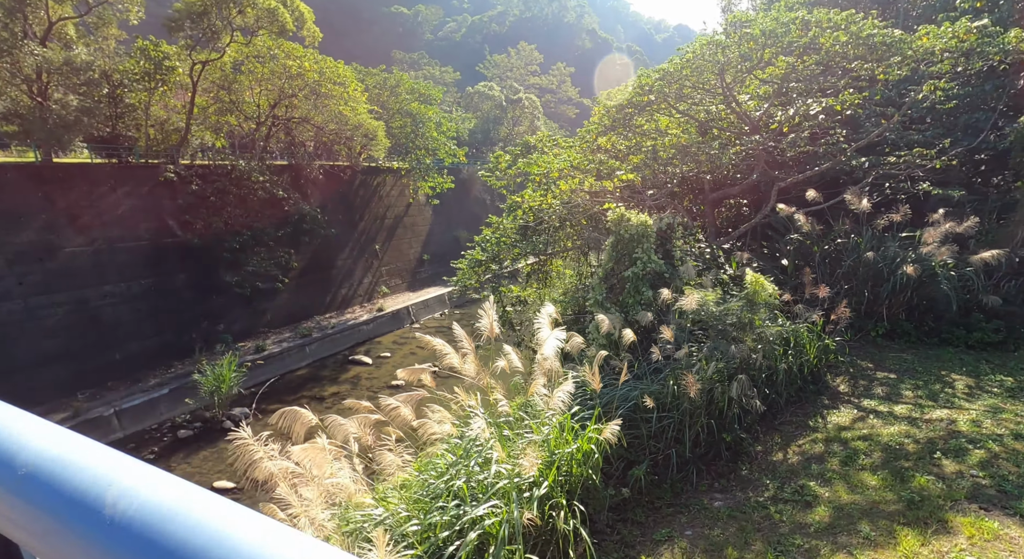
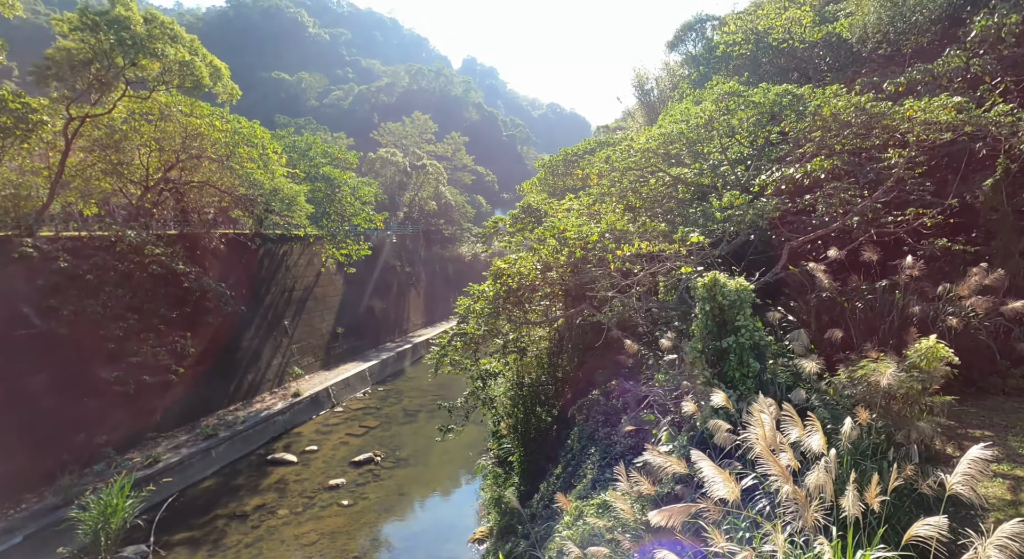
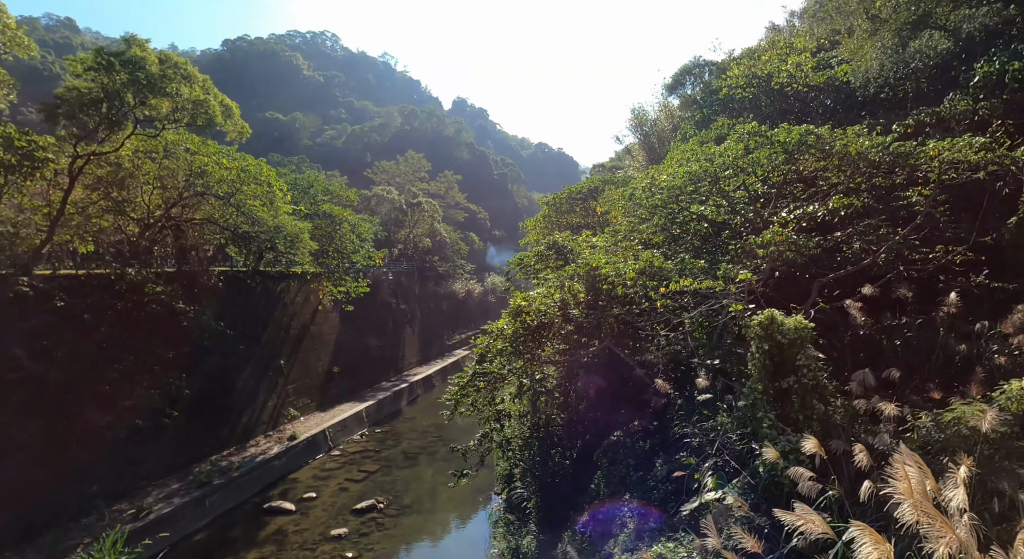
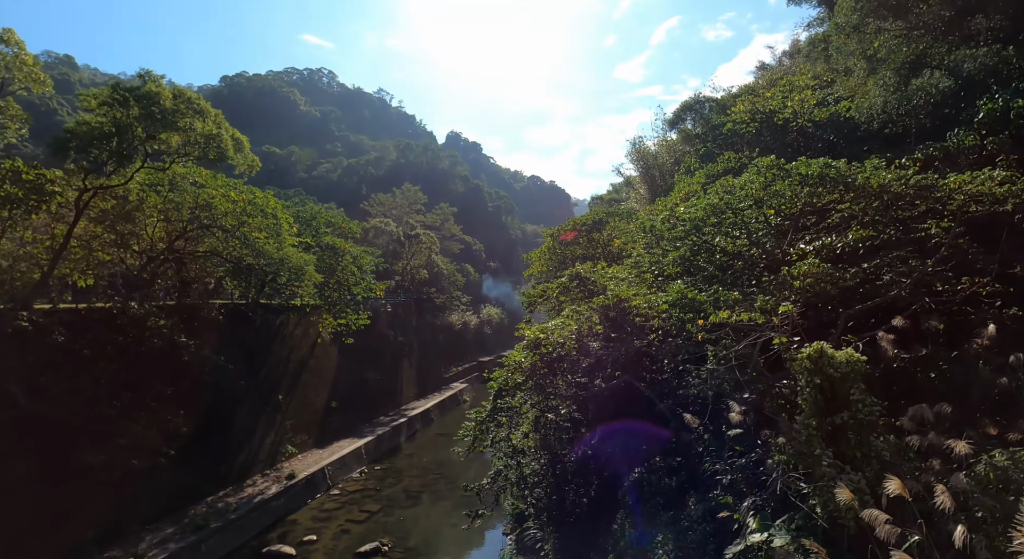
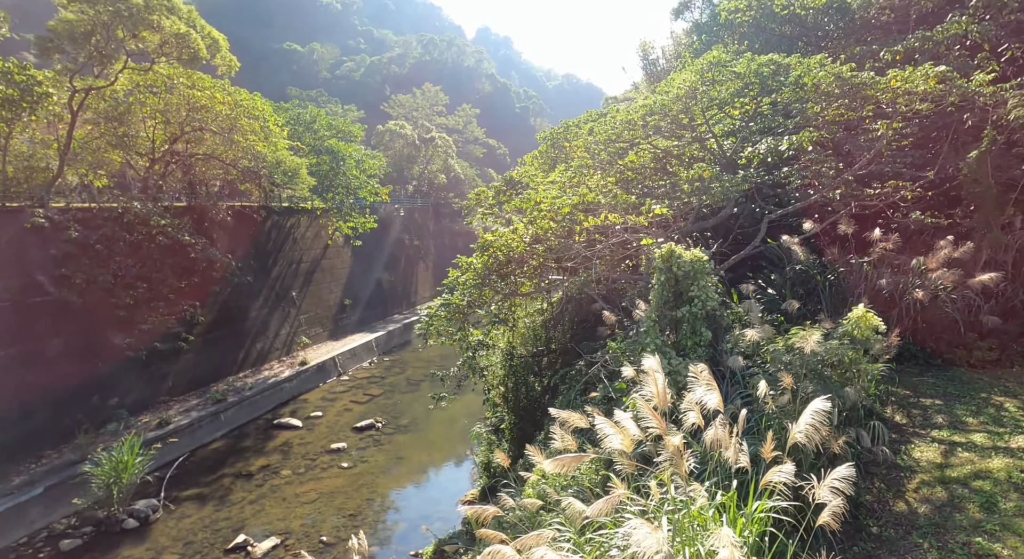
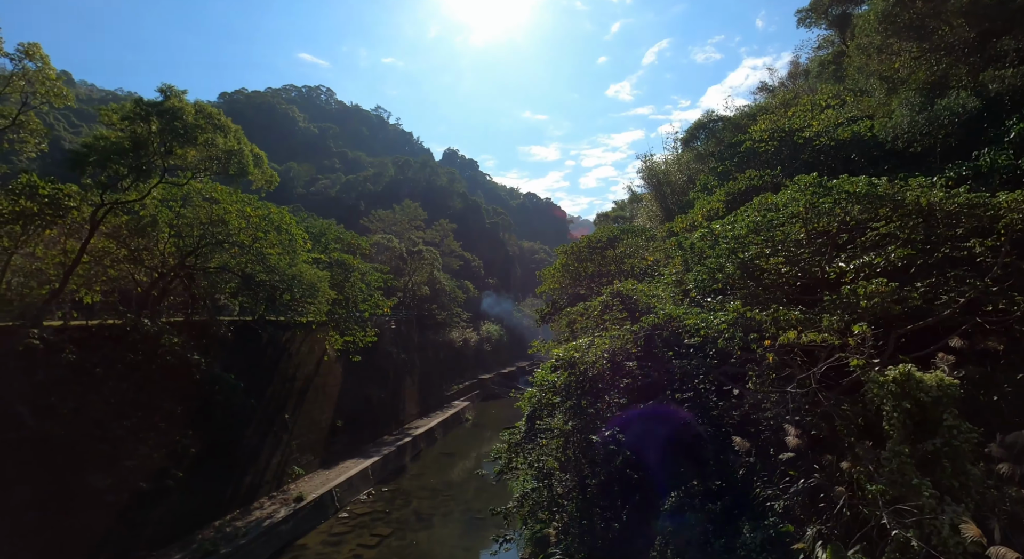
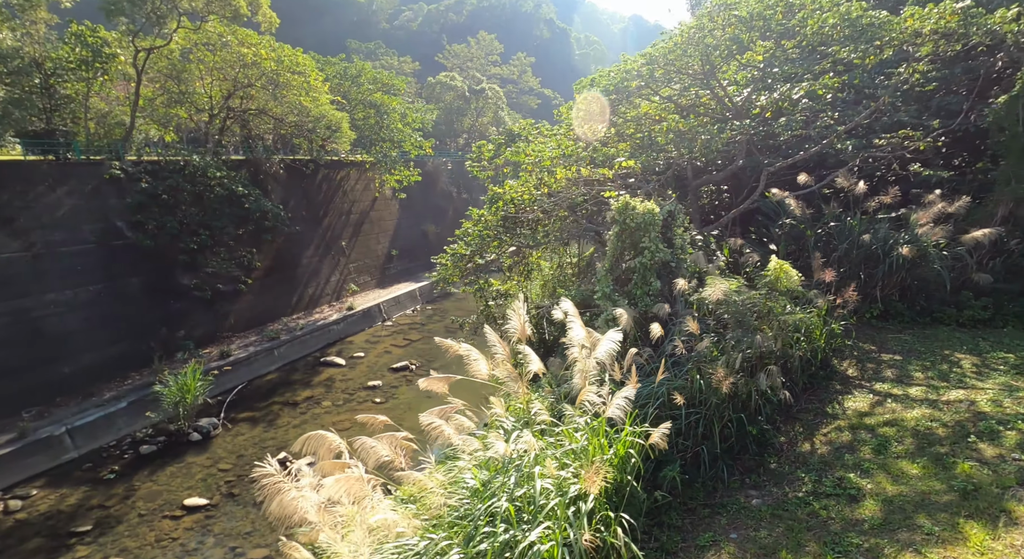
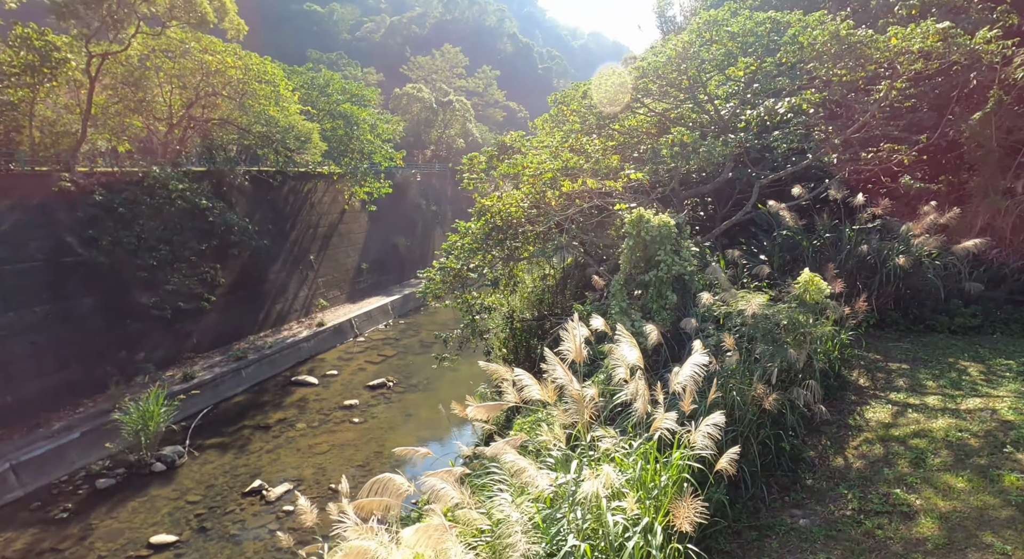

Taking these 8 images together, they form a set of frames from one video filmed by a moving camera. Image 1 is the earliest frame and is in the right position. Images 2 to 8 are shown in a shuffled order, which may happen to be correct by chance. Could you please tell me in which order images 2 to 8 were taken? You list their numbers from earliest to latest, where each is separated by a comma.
7, 8, 5, 2, 3, 4, 6
